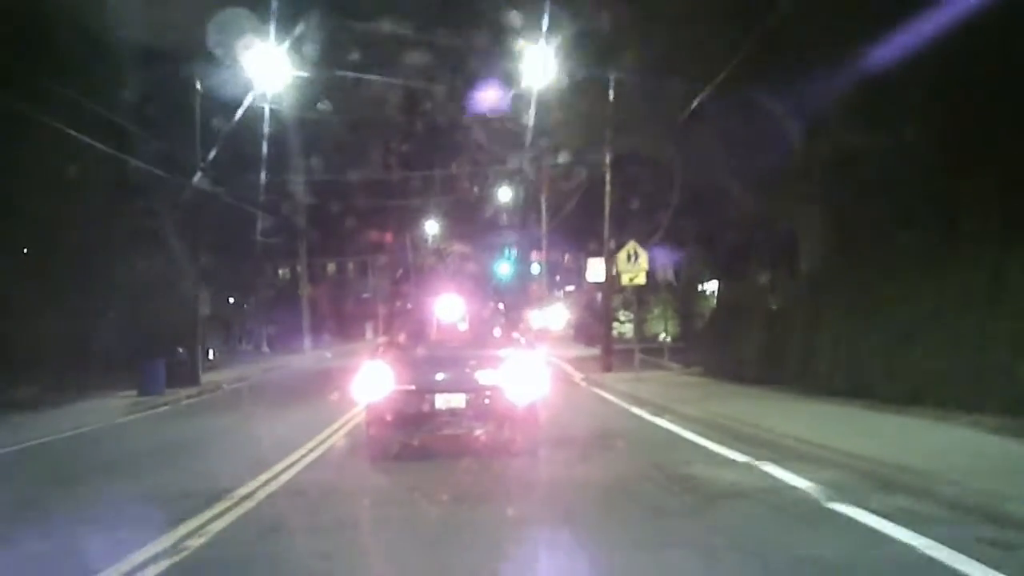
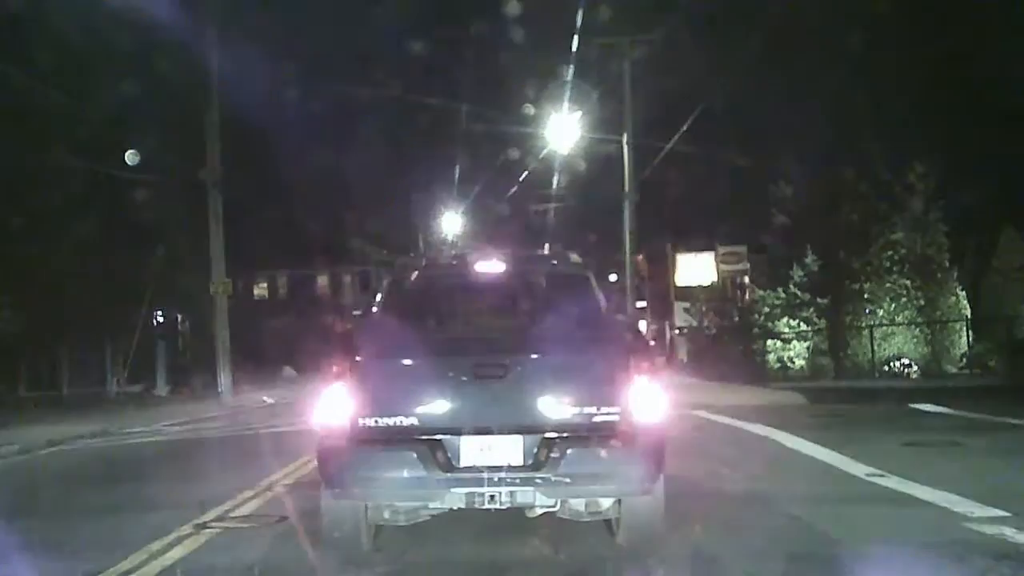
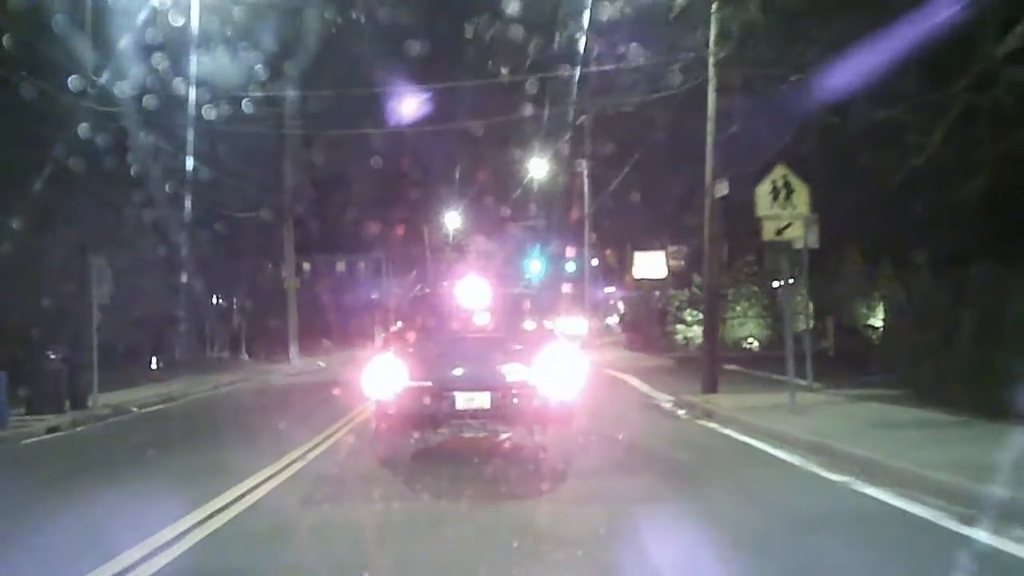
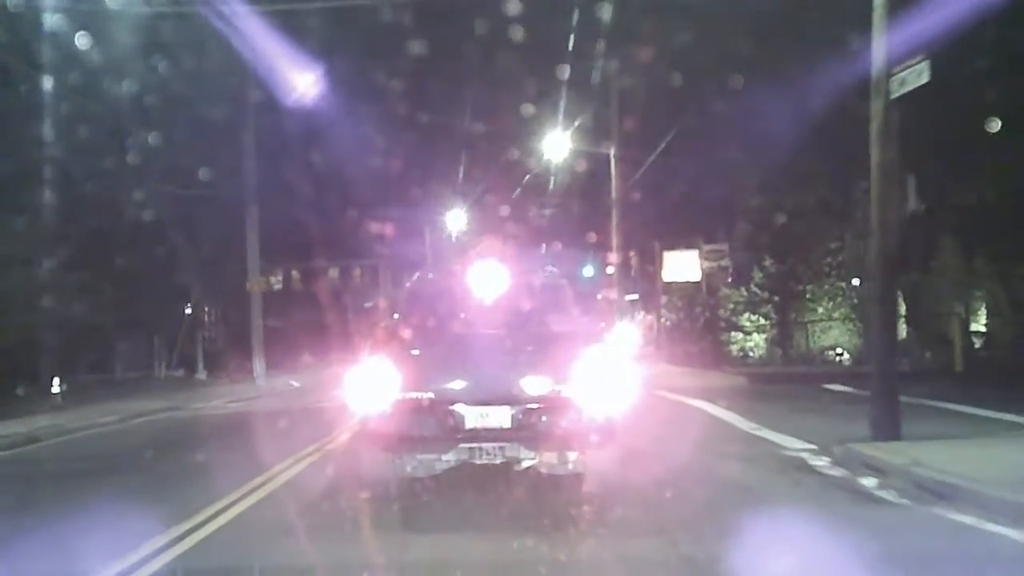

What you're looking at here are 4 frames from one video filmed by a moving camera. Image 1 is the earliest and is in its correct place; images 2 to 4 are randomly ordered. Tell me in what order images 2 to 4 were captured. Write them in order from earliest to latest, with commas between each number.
3, 4, 2
